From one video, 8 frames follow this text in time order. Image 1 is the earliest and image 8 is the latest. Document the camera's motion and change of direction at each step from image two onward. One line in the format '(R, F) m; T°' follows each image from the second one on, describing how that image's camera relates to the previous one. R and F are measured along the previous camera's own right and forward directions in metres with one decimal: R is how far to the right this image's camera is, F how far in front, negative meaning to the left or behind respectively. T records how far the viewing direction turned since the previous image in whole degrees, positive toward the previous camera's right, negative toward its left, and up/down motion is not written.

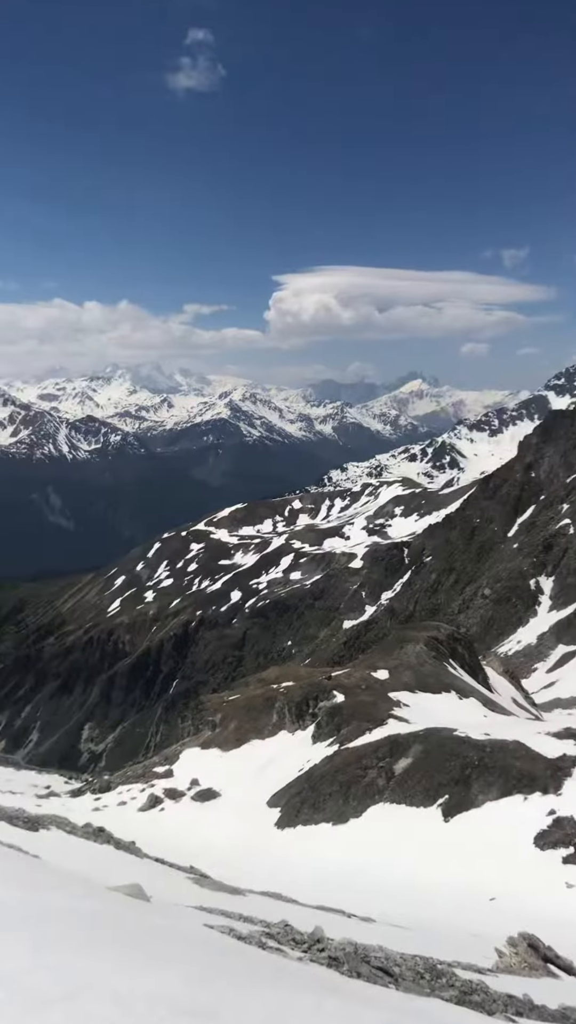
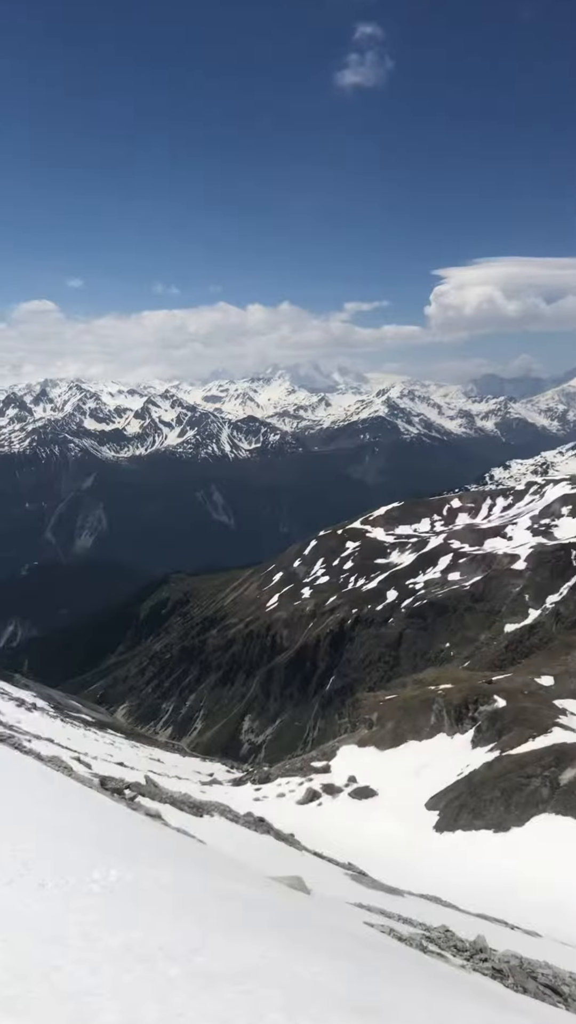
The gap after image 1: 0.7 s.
(-0.4, +0.1) m; -10°
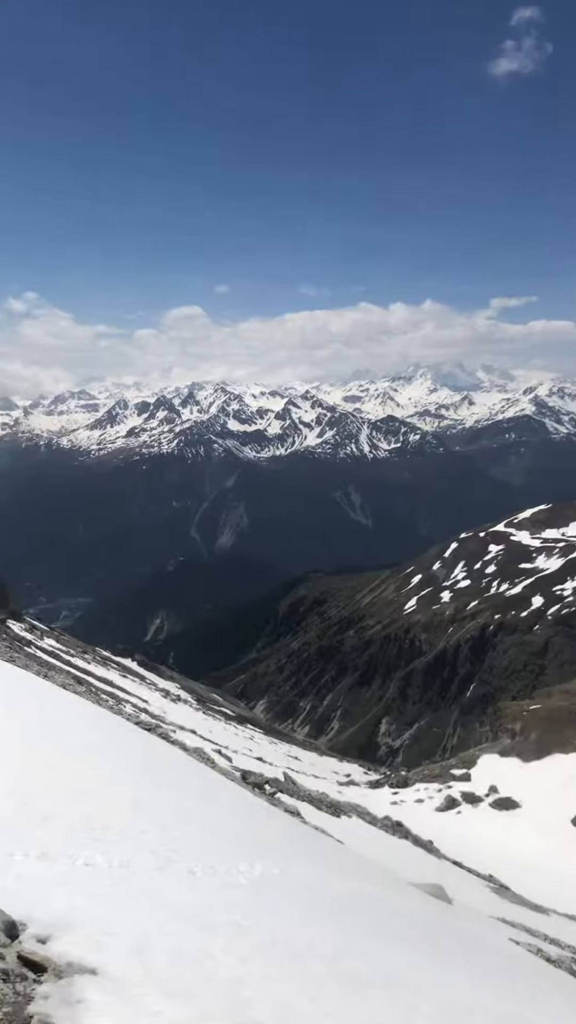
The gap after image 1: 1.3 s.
(-0.4, +0.3) m; -9°
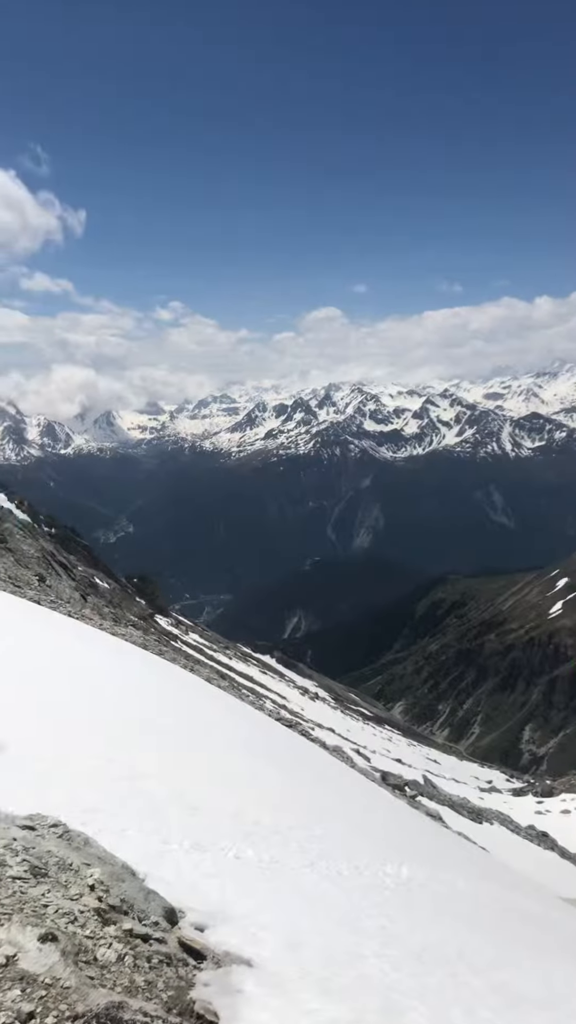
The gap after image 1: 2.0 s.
(-0.2, 0.0) m; -9°
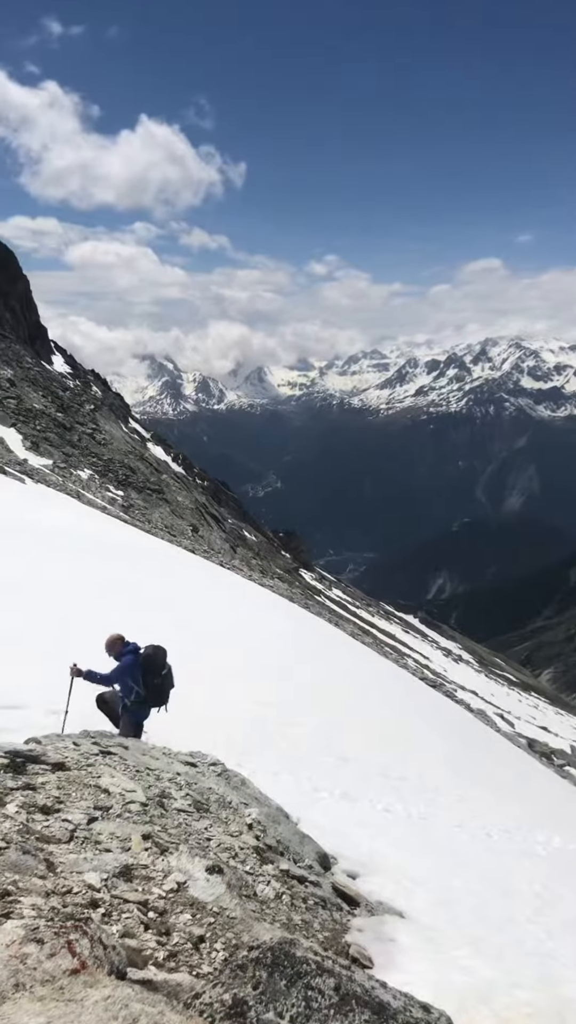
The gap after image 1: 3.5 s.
(-0.3, +0.1) m; -10°
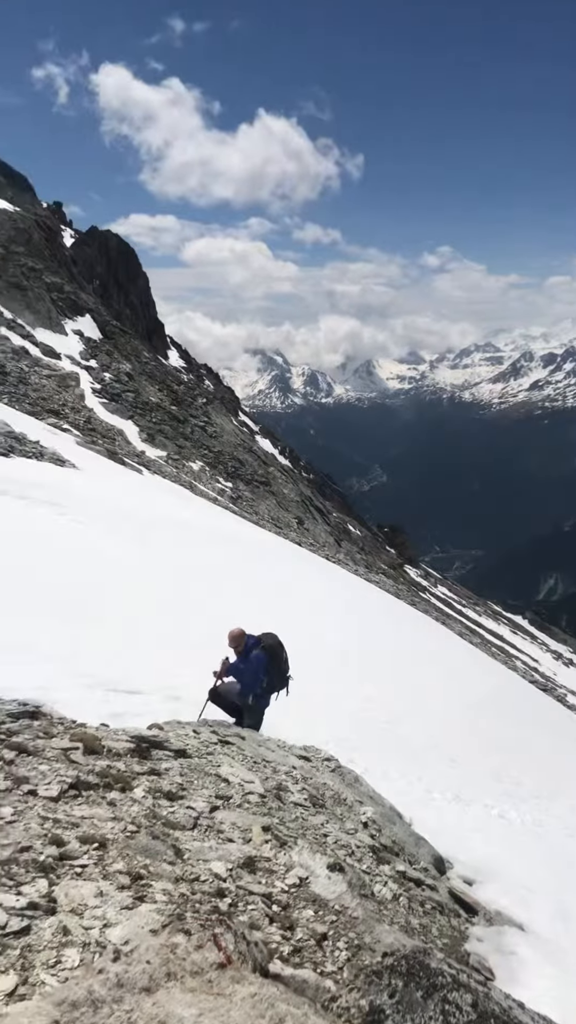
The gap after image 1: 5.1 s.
(-0.3, 0.0) m; -7°
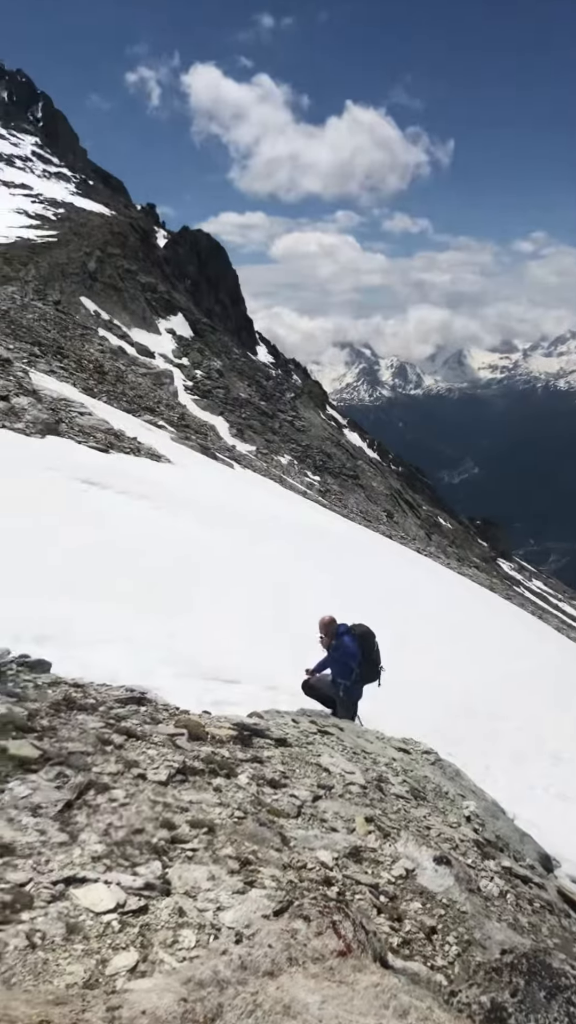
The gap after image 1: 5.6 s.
(-0.2, 0.0) m; -6°
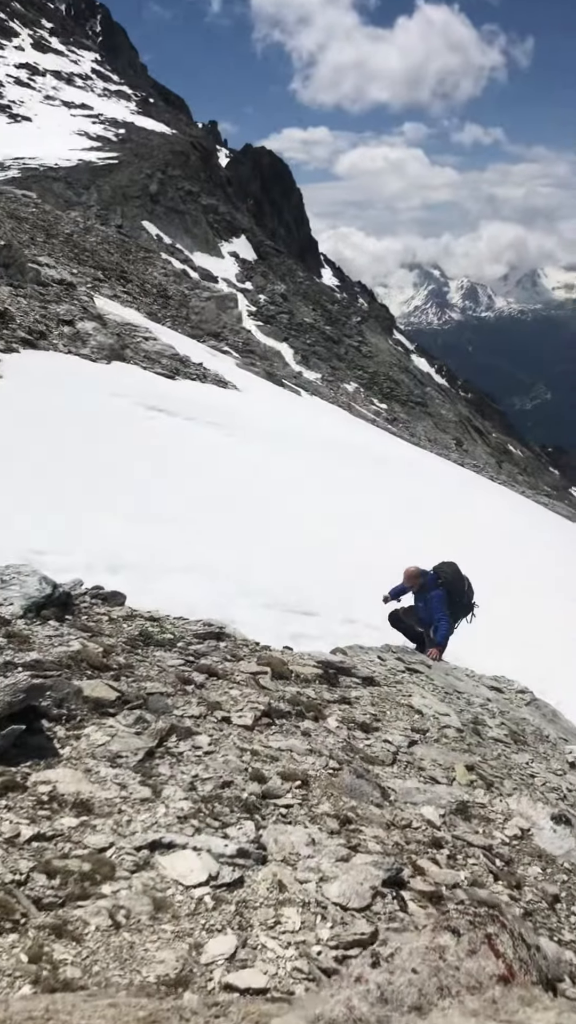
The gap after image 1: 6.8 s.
(-0.3, +1.0) m; -4°
